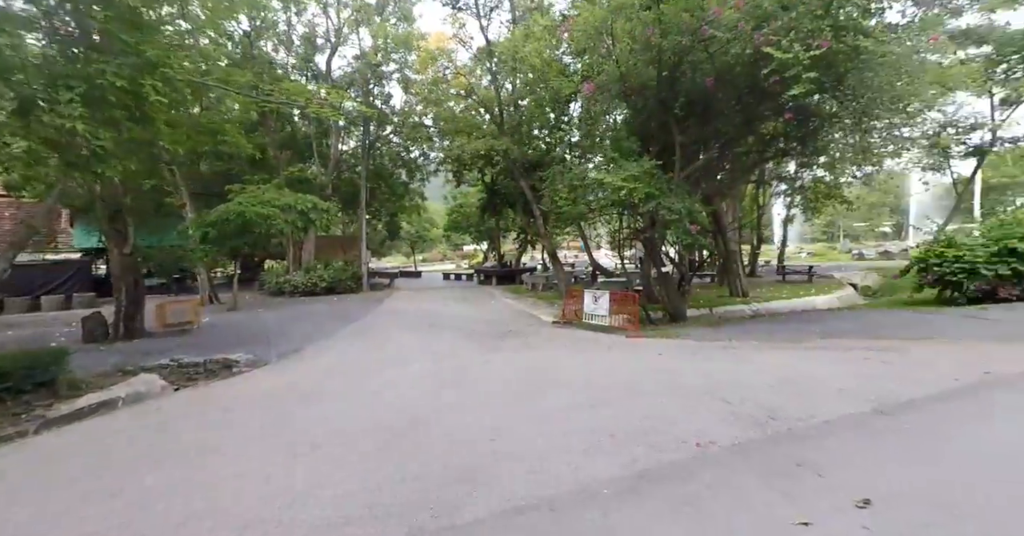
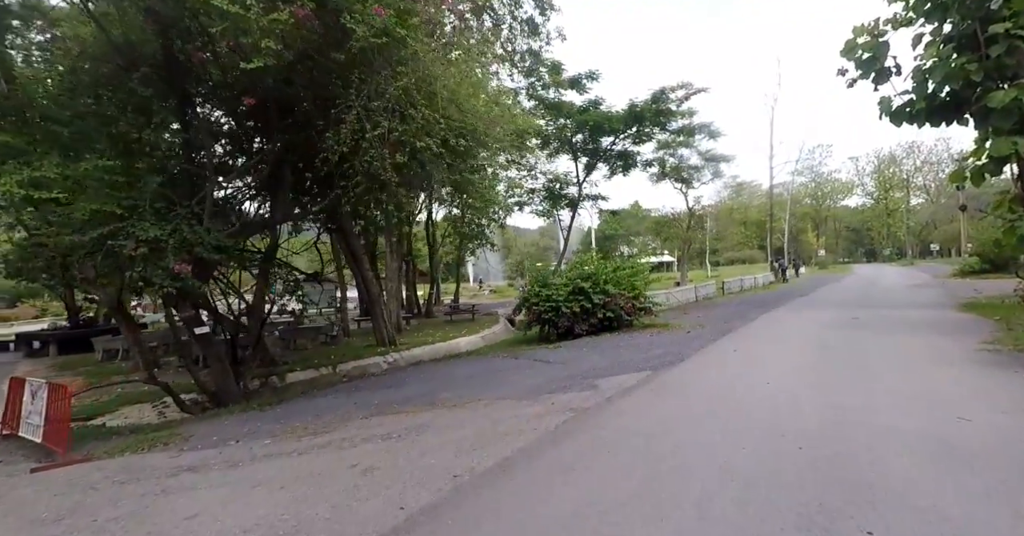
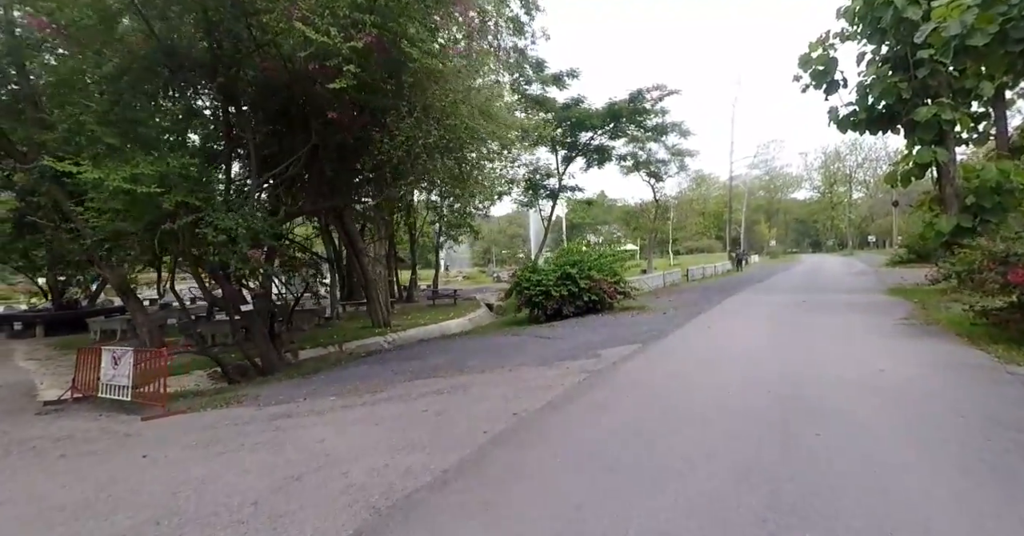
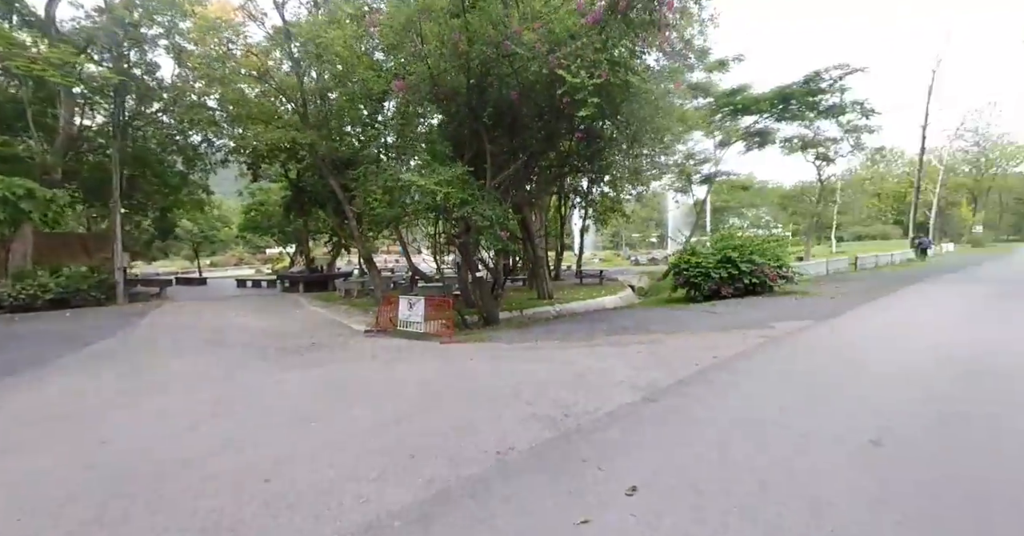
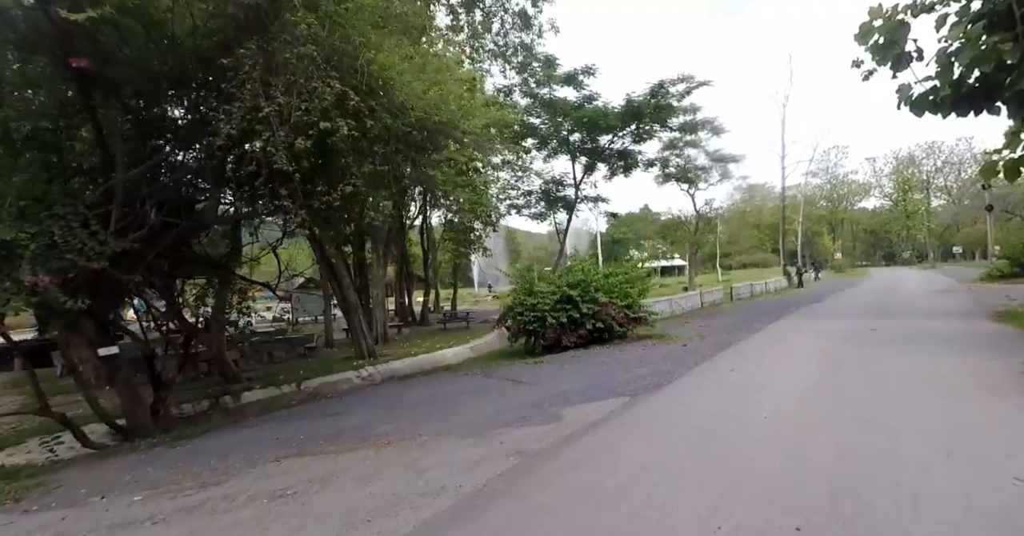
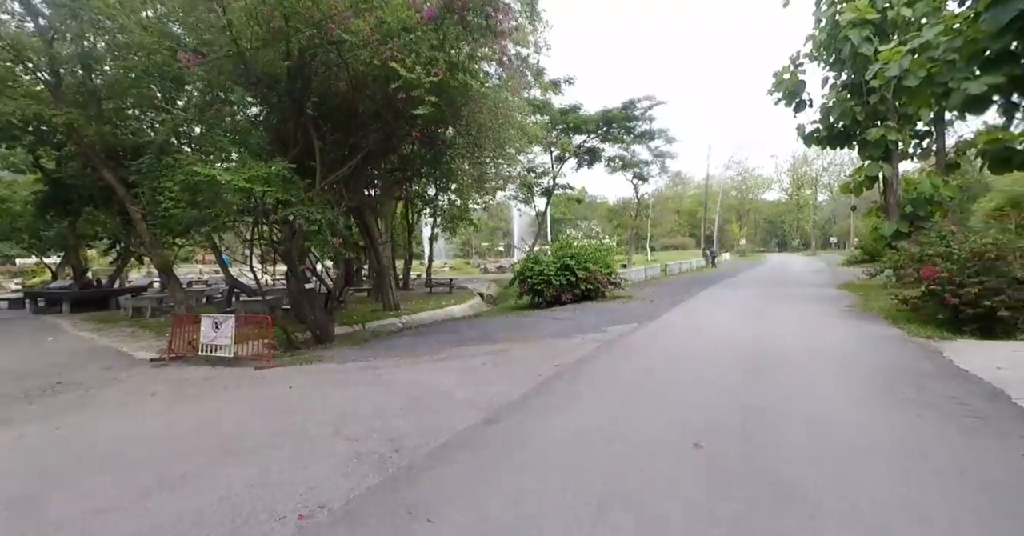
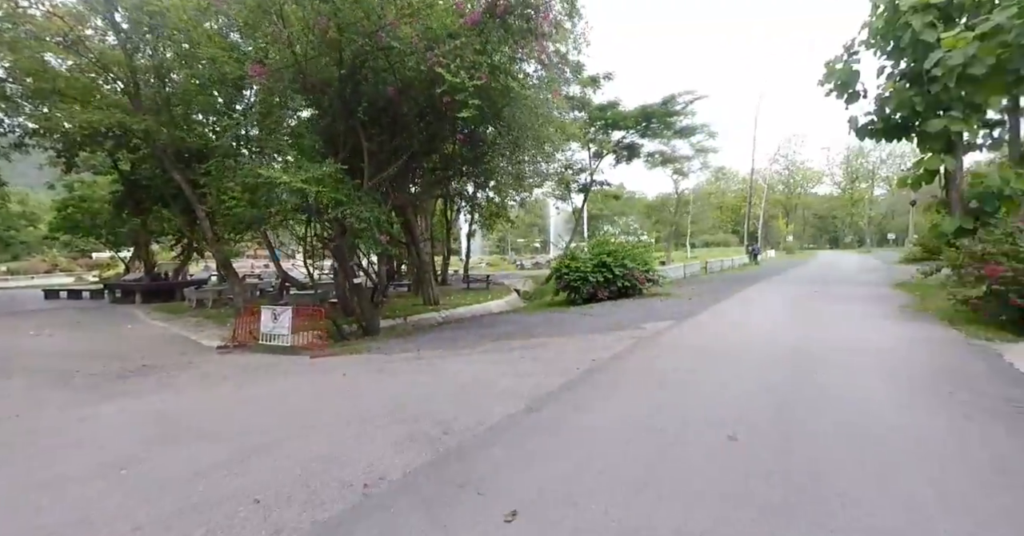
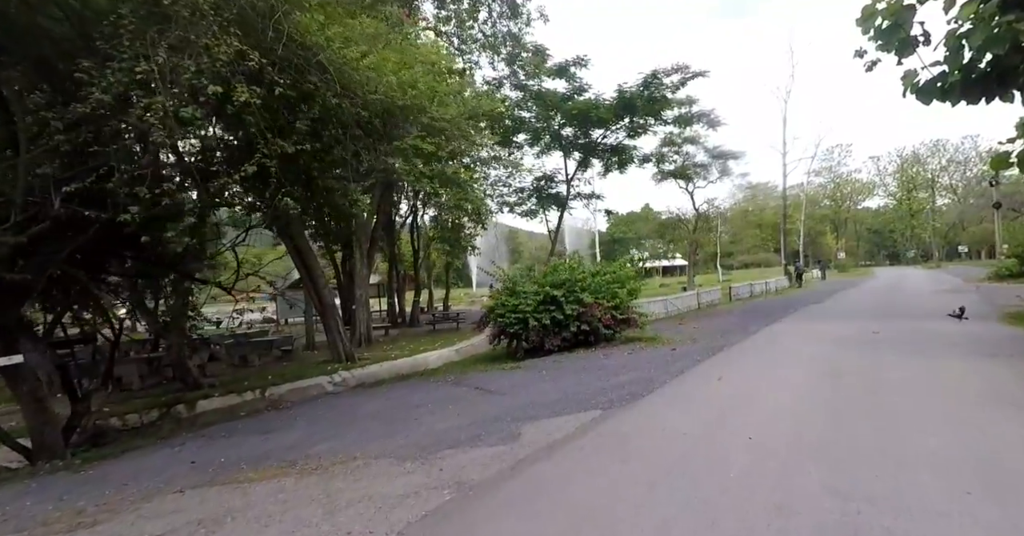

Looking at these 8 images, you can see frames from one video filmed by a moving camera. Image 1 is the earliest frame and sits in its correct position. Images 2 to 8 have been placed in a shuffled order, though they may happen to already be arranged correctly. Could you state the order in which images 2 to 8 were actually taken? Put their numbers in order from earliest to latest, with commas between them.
4, 7, 6, 3, 2, 5, 8
